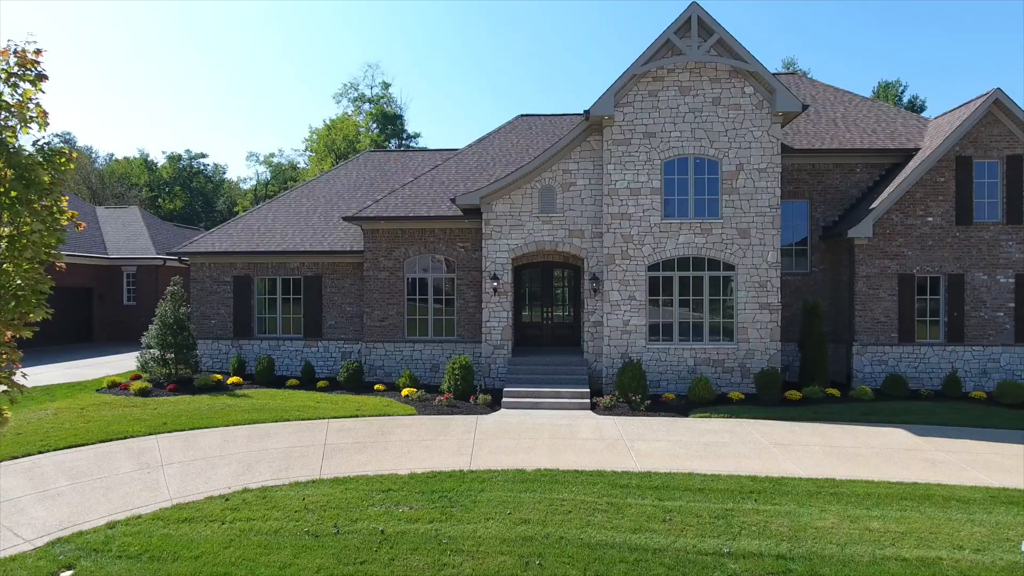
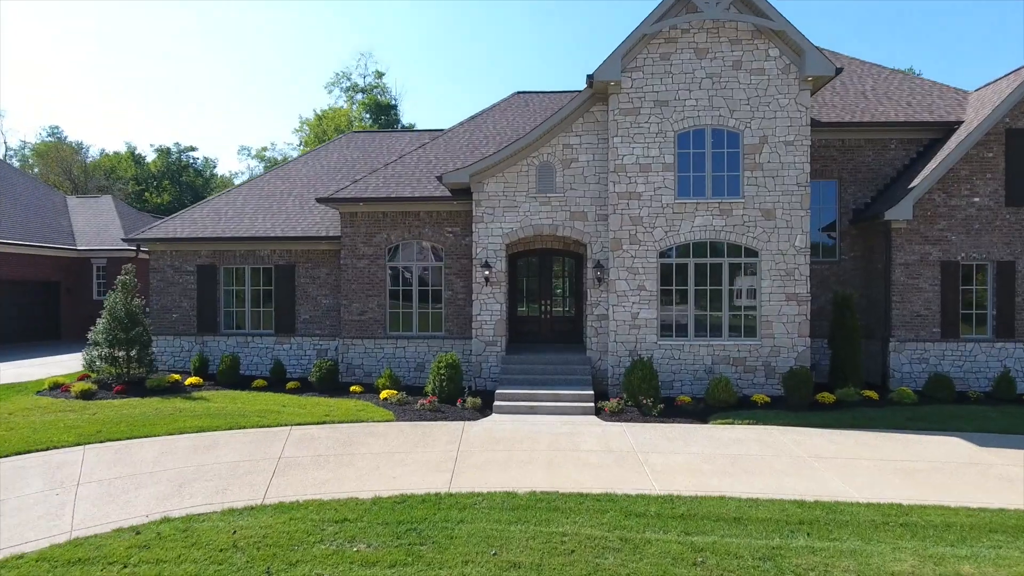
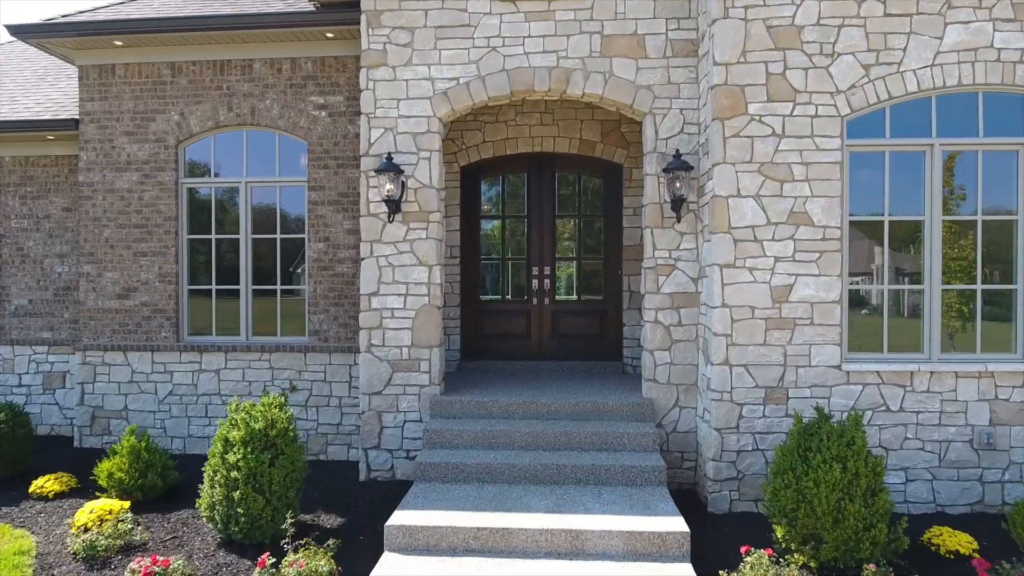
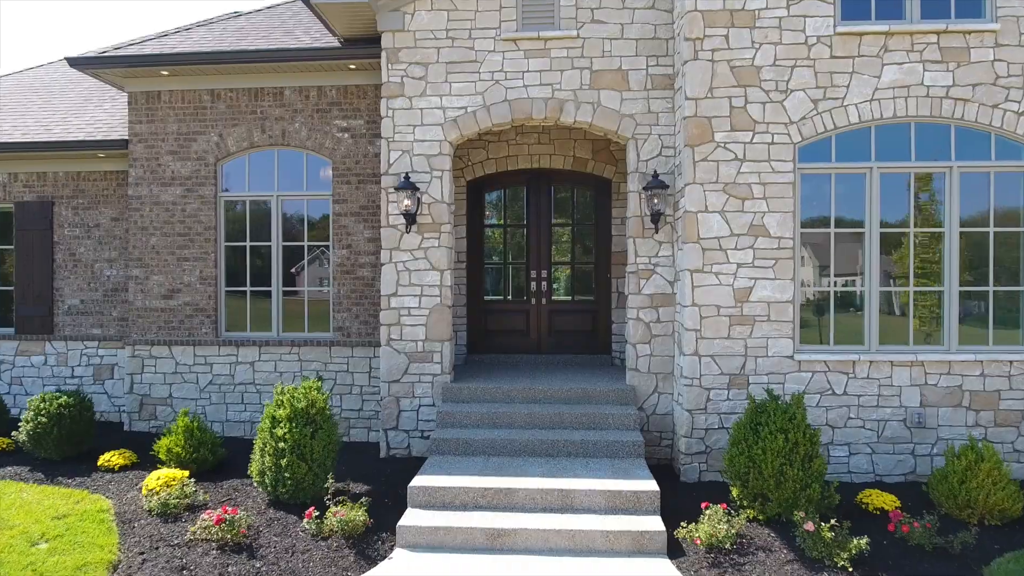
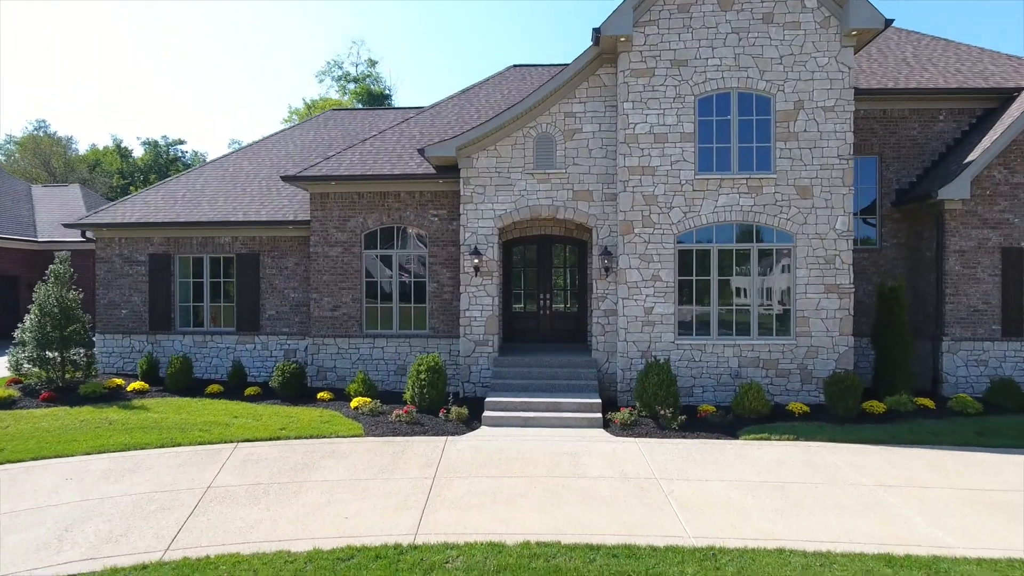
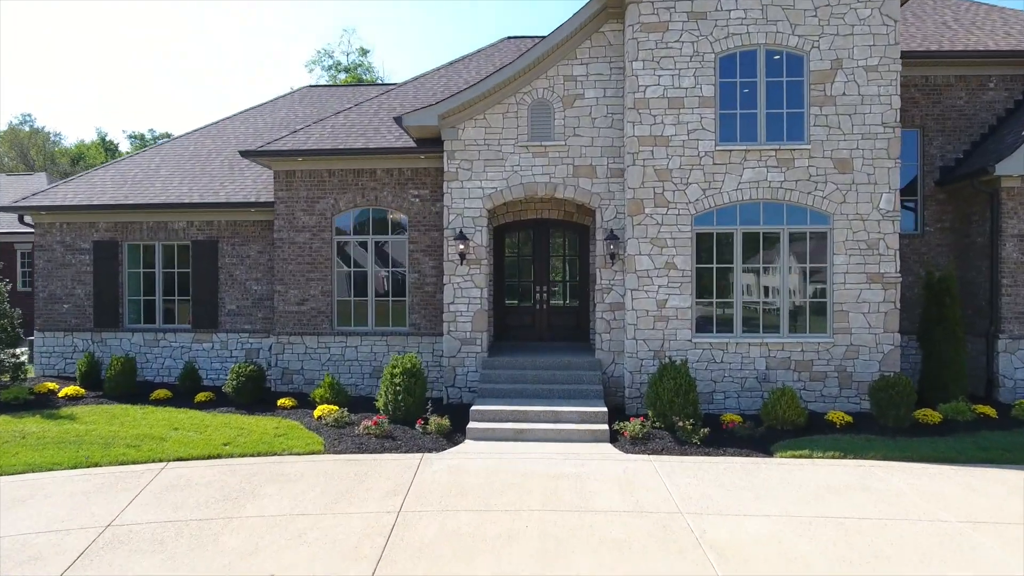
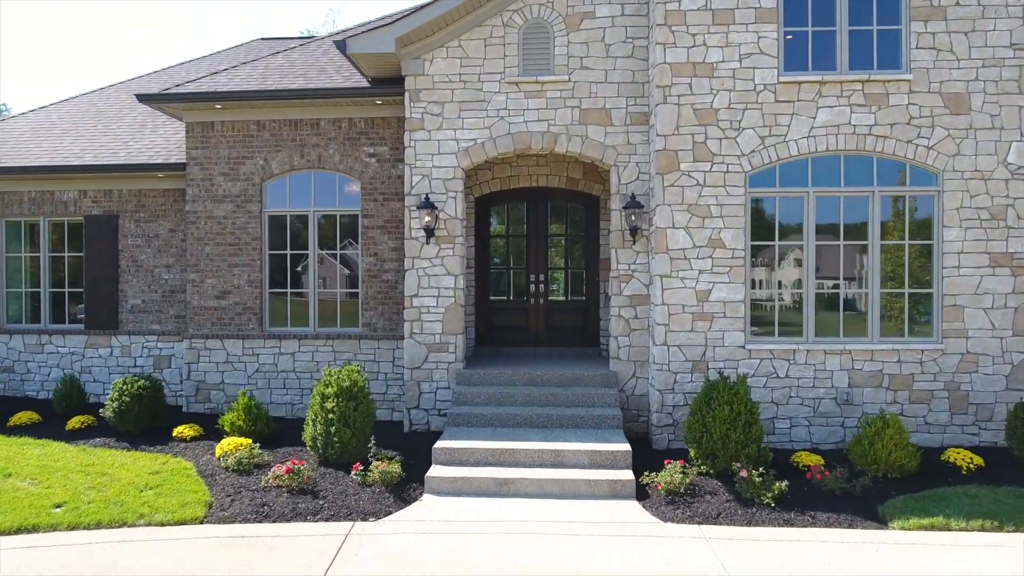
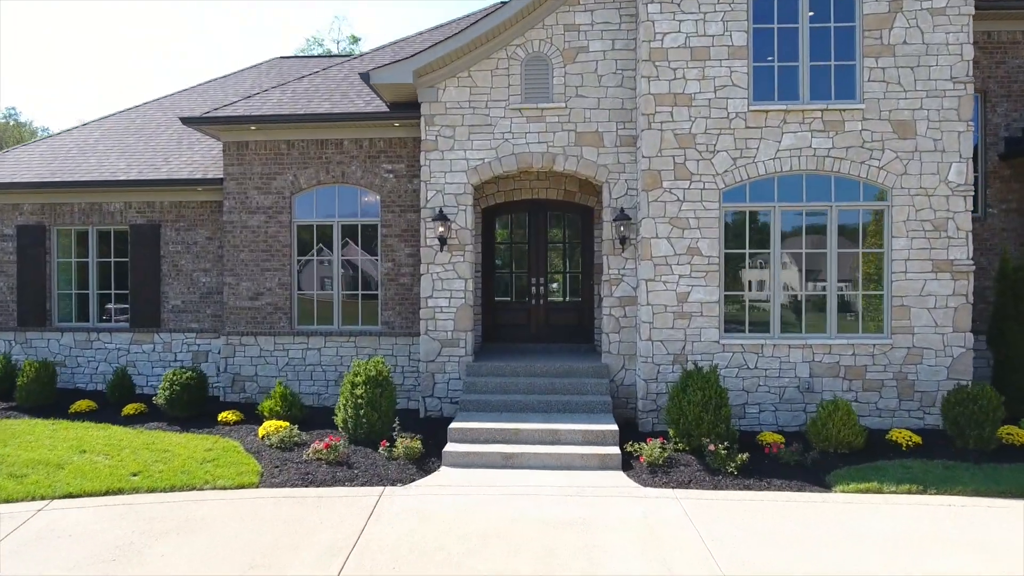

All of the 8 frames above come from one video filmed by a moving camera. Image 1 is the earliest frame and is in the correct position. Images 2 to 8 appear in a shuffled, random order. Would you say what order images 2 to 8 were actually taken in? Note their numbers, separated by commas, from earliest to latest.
2, 5, 6, 8, 7, 4, 3
